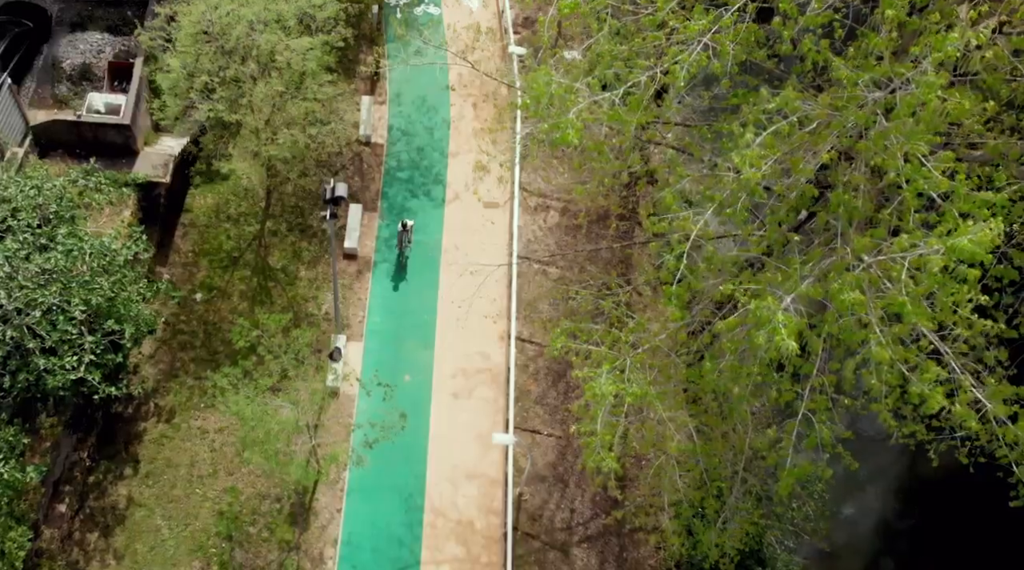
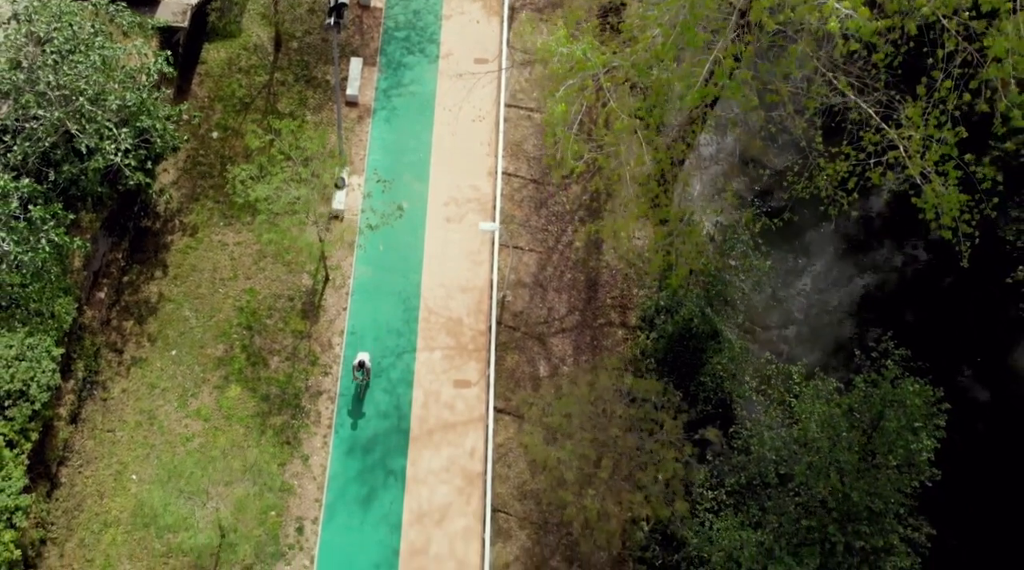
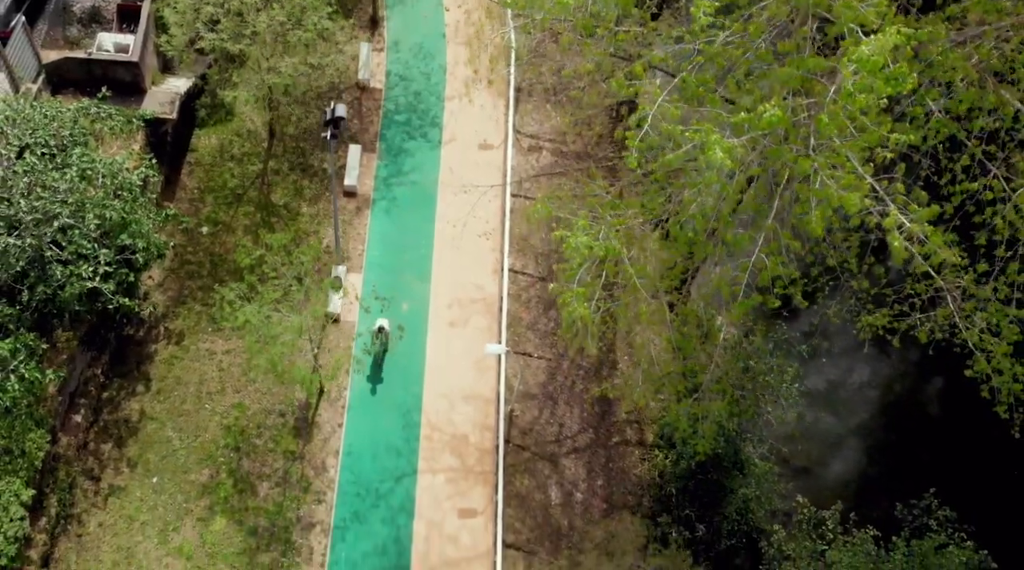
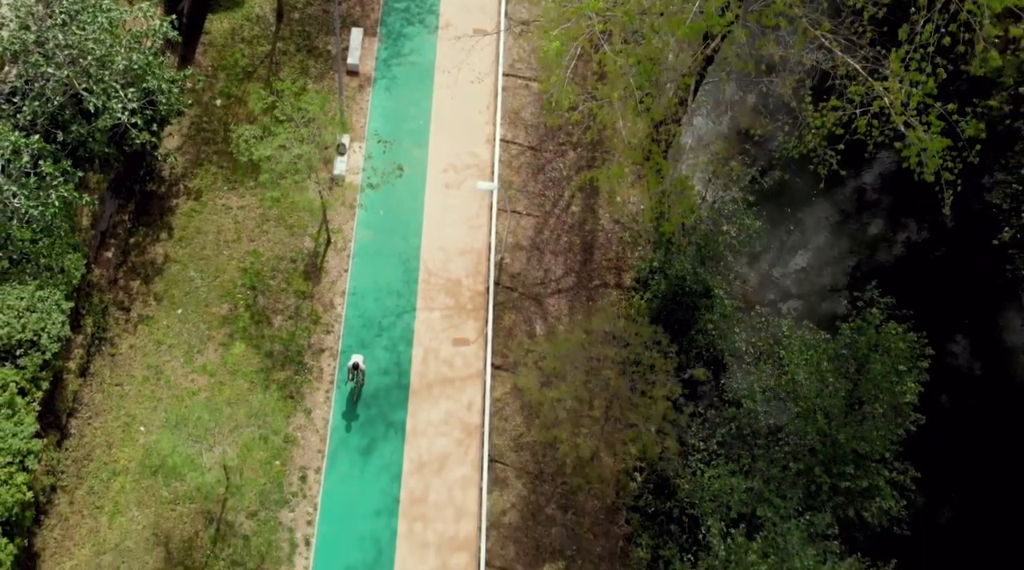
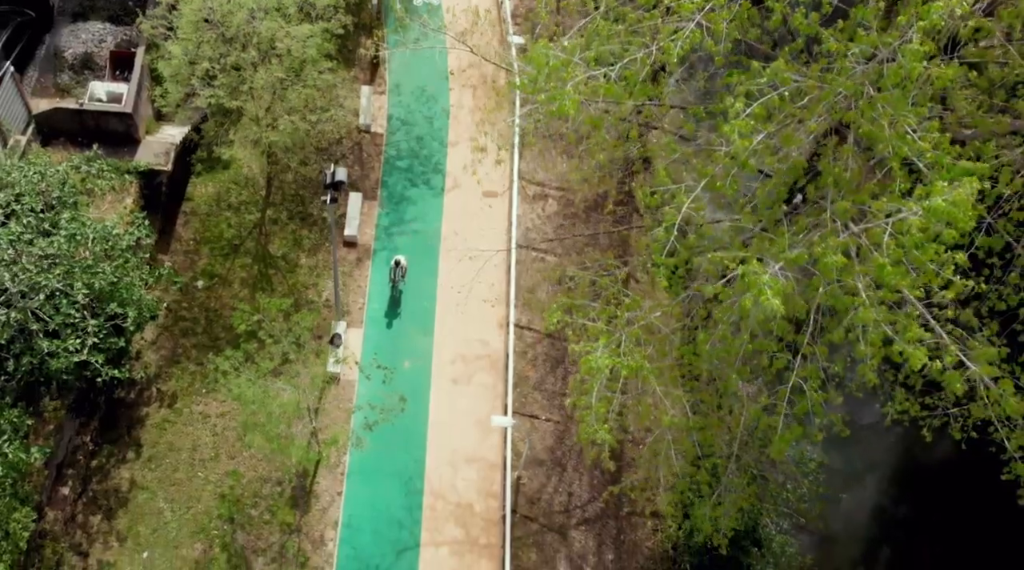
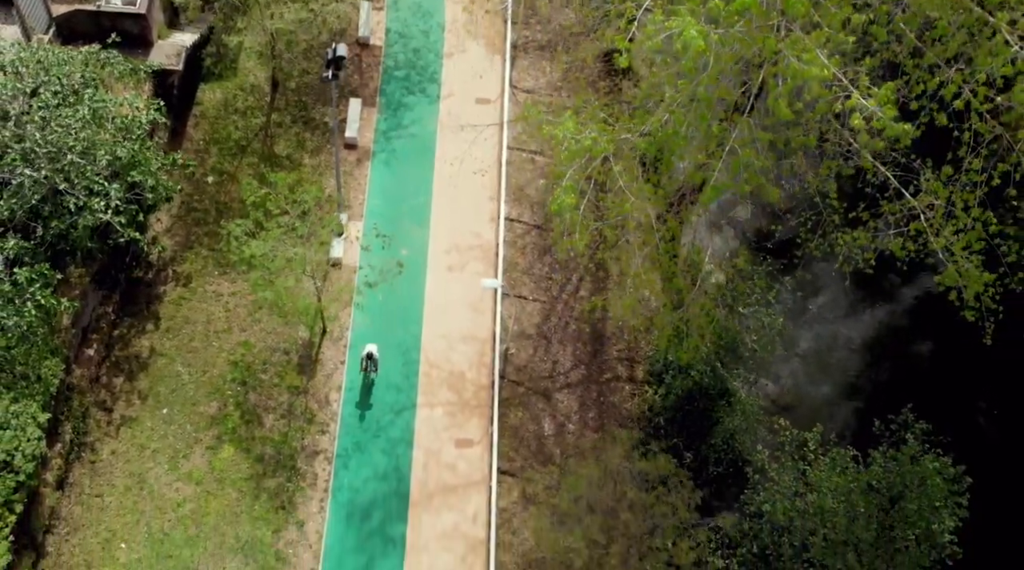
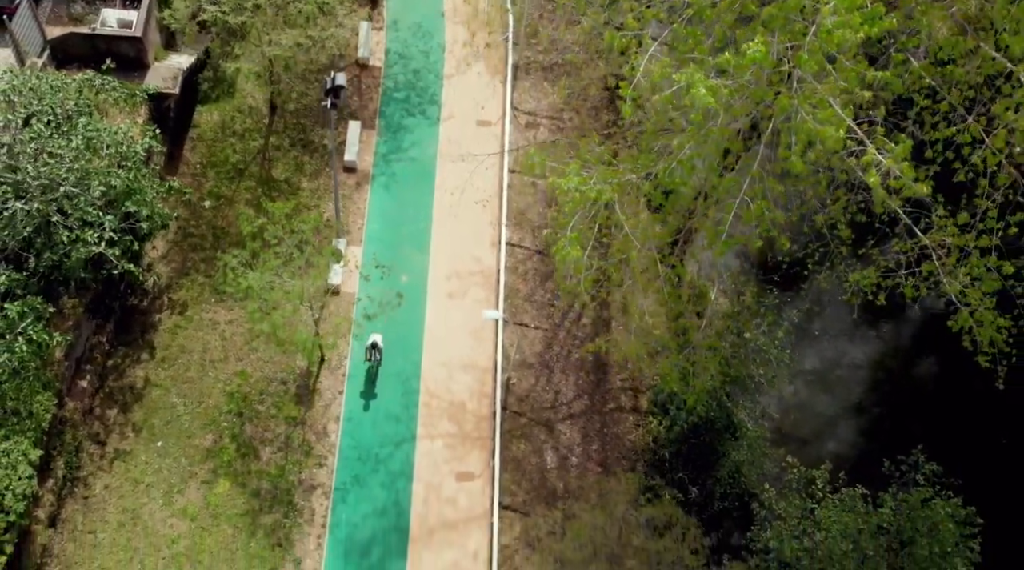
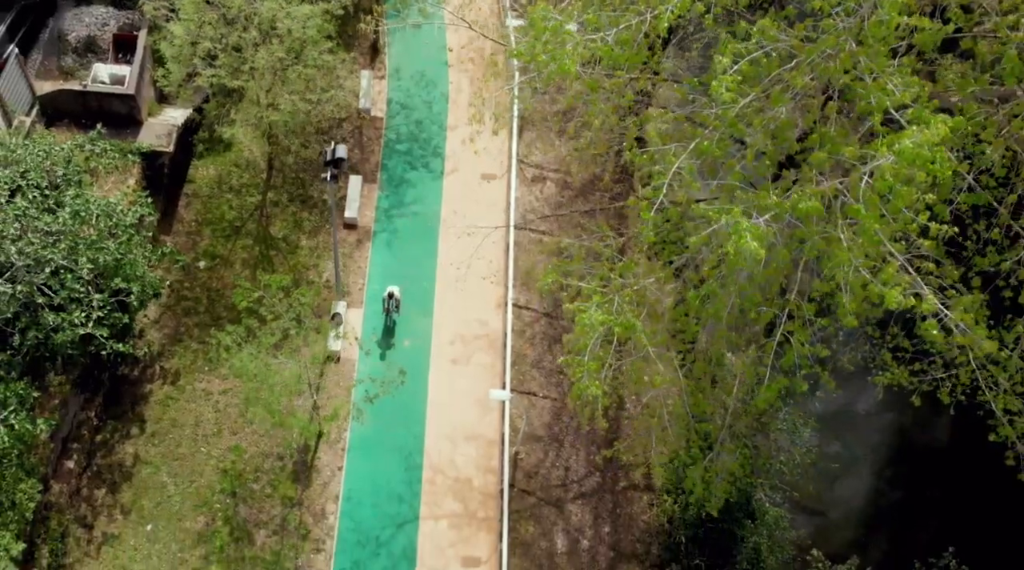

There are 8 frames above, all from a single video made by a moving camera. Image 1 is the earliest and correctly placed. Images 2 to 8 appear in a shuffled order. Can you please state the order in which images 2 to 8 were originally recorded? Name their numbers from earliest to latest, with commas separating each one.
5, 8, 3, 7, 6, 2, 4
